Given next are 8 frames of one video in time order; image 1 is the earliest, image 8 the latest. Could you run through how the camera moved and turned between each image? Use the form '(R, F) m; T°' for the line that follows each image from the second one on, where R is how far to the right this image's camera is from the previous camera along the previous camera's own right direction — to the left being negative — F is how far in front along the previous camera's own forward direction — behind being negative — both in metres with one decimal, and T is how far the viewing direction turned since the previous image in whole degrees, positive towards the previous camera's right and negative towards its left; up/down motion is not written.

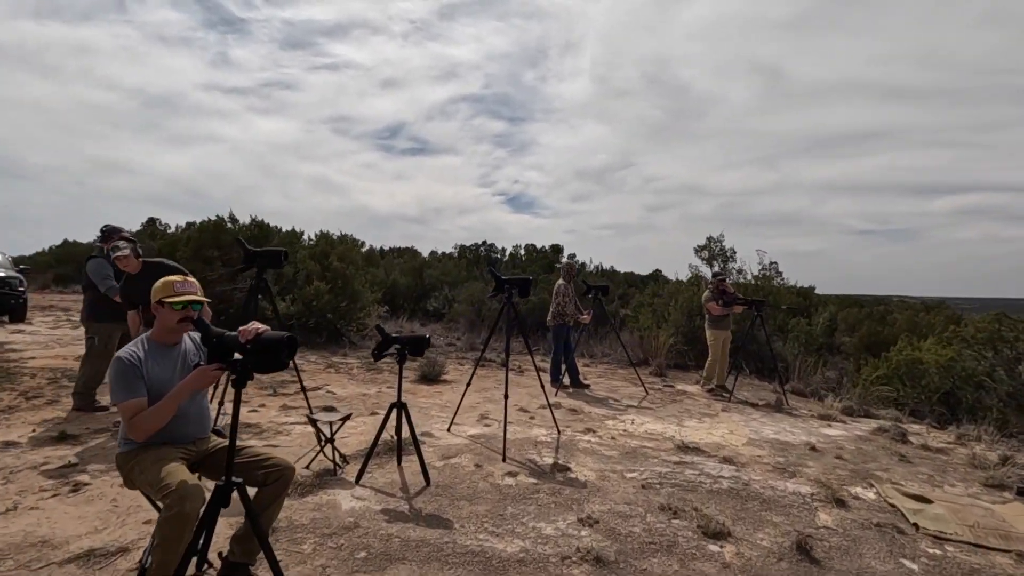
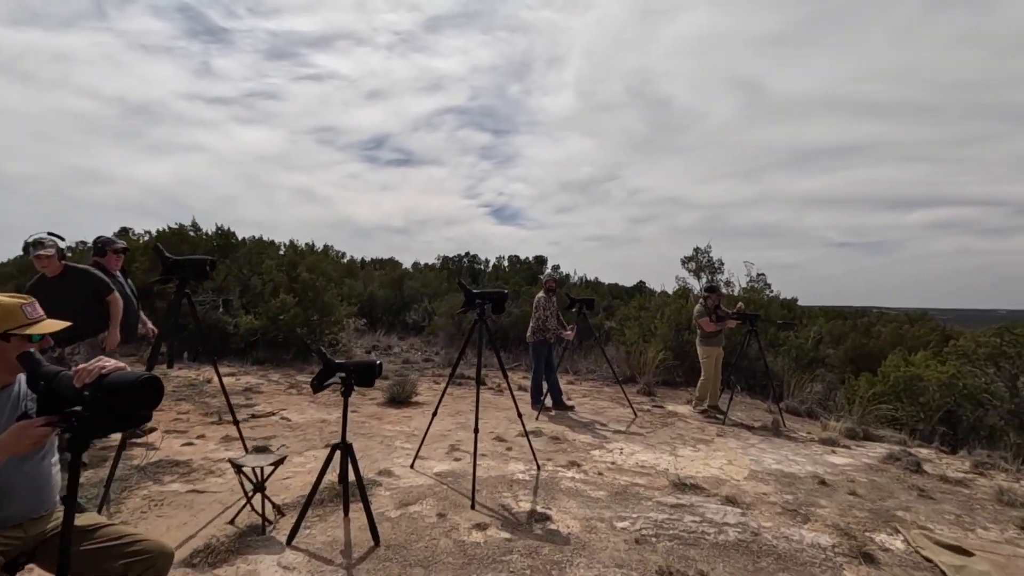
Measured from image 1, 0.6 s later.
(+0.1, +0.6) m; +2°
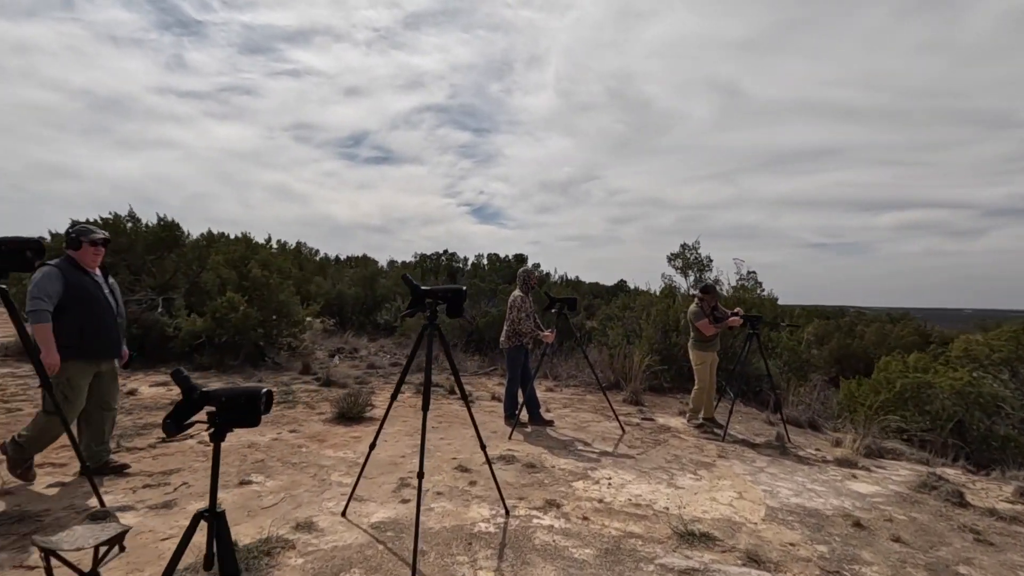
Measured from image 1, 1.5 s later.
(+0.1, +1.0) m; +2°
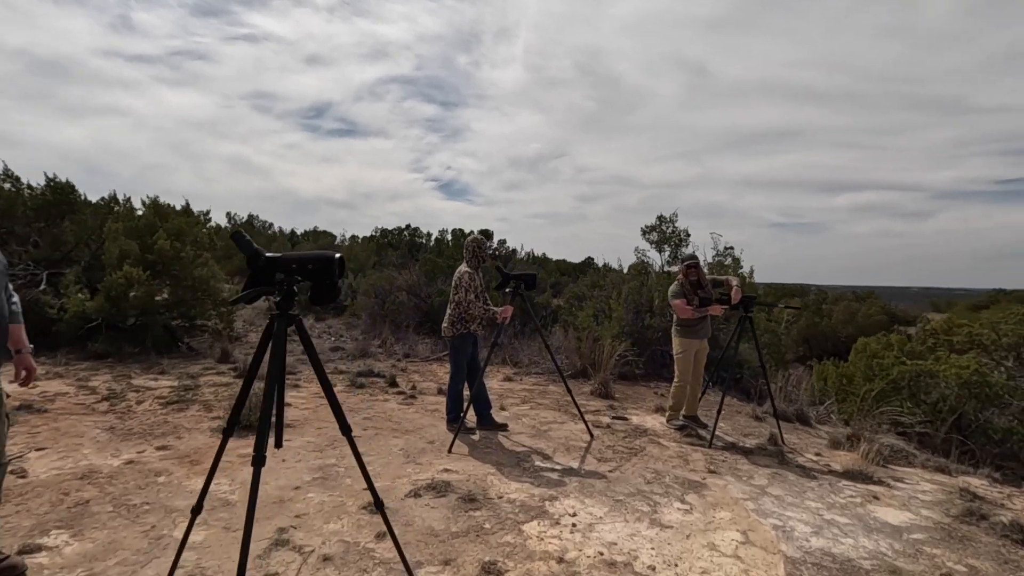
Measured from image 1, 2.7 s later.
(+0.2, +1.3) m; +3°
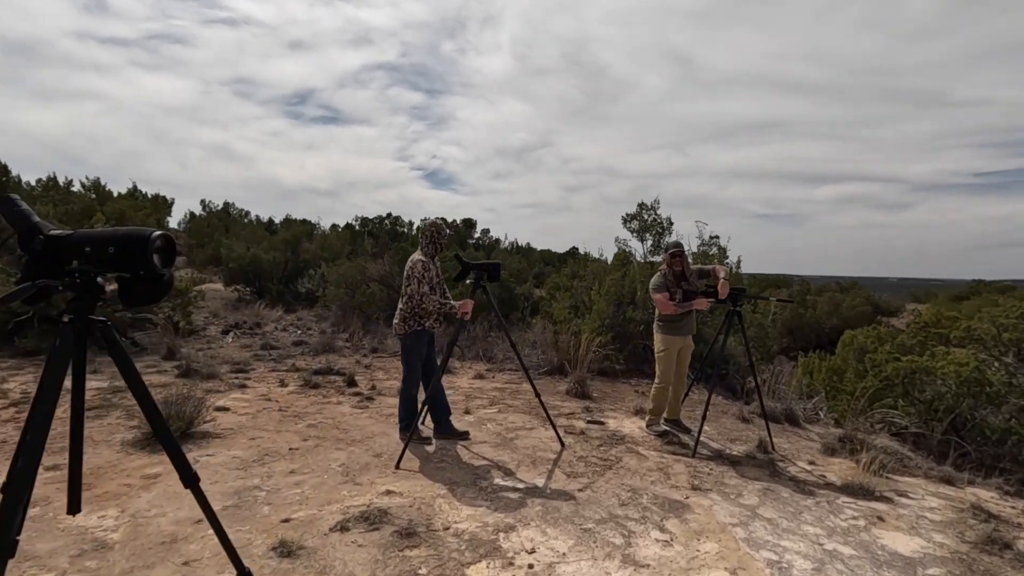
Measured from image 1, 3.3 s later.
(+0.2, +0.6) m; +2°
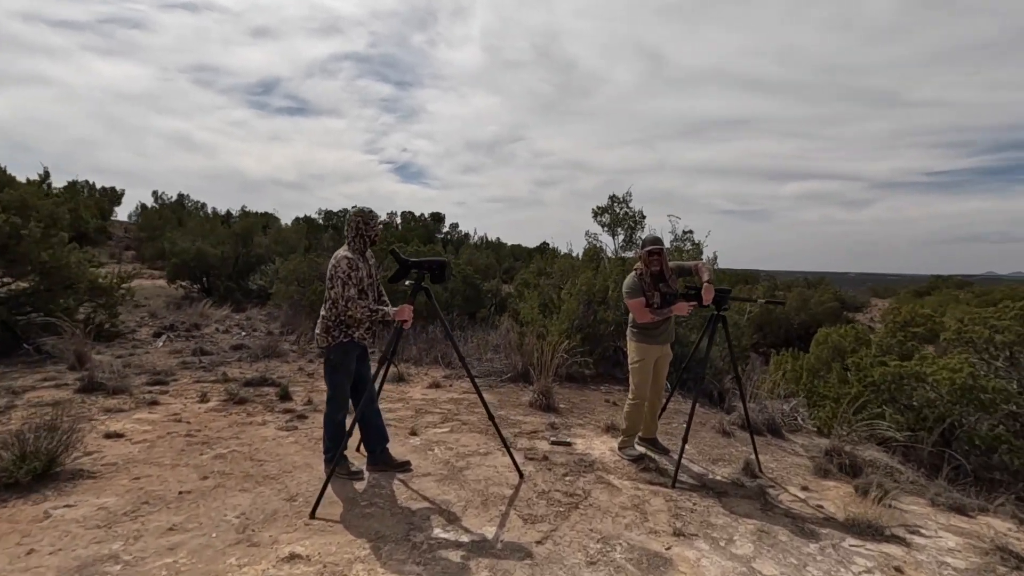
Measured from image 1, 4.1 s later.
(+0.2, +0.8) m; +3°
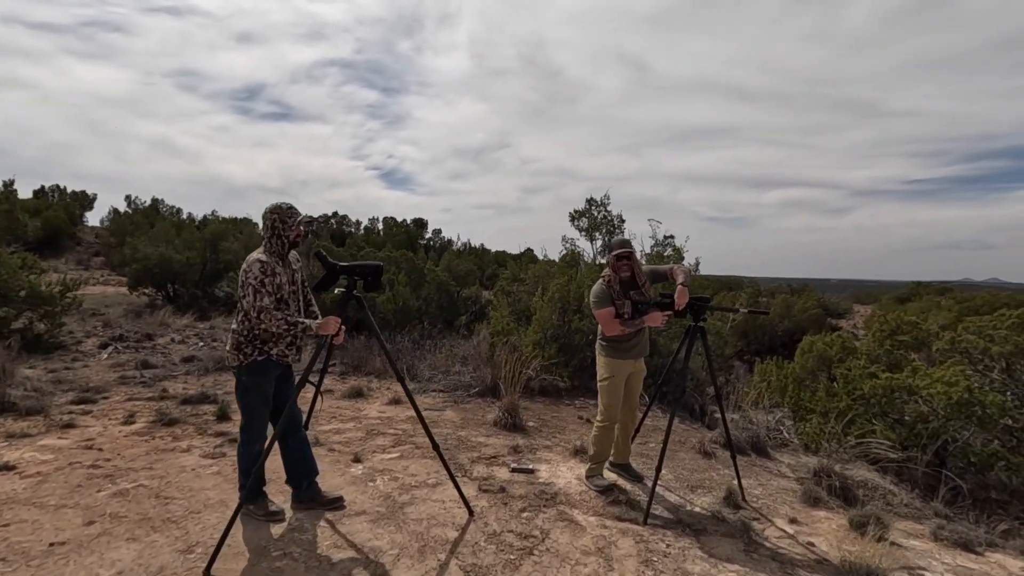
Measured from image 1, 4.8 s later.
(+0.3, +0.5) m; +1°
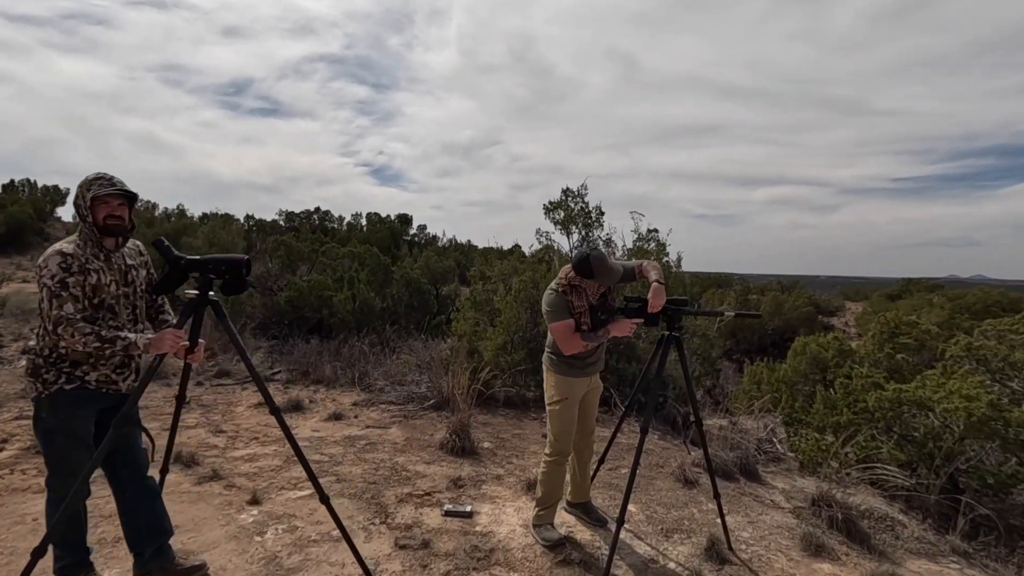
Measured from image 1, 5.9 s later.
(+0.4, +0.9) m; +1°
